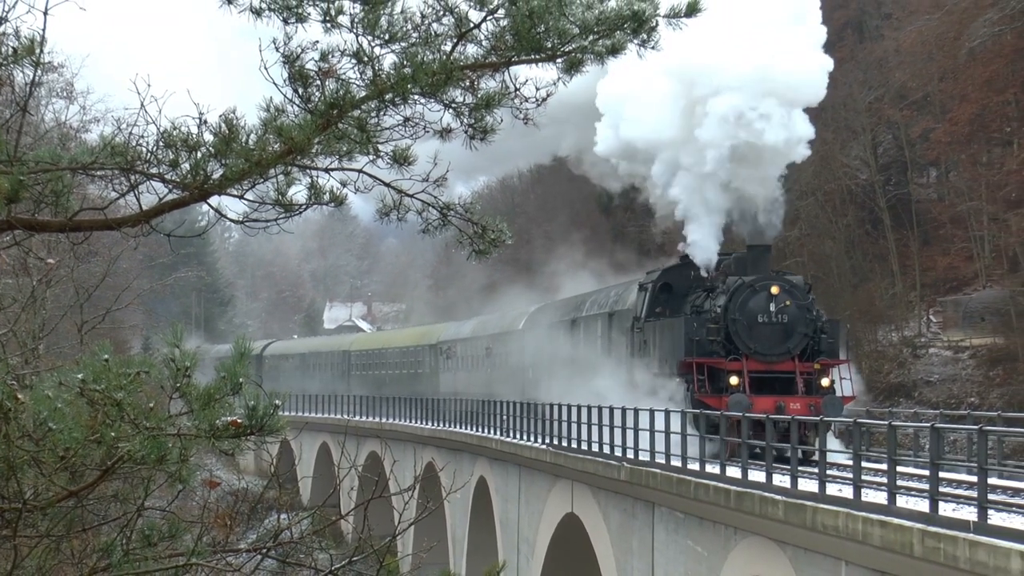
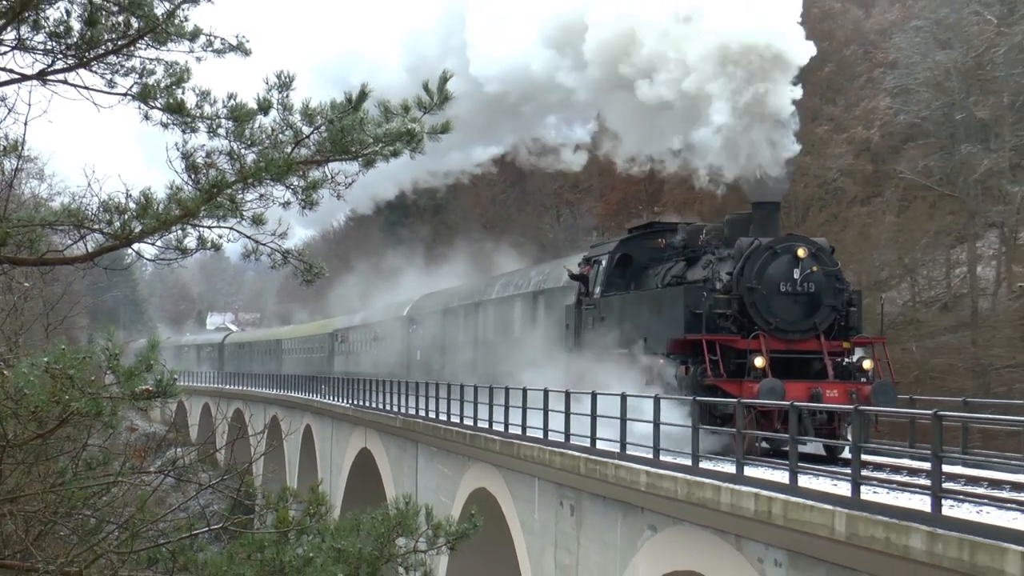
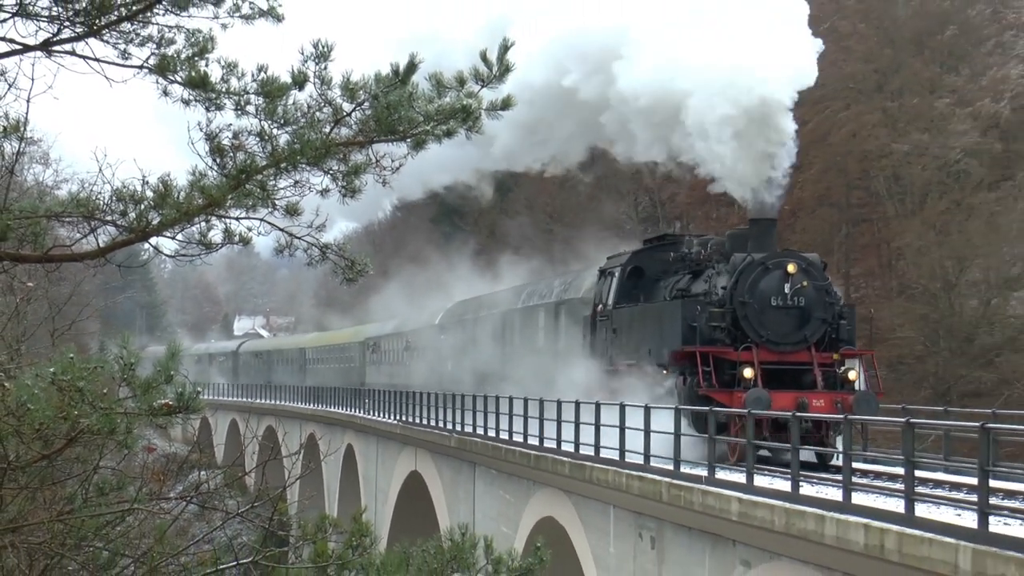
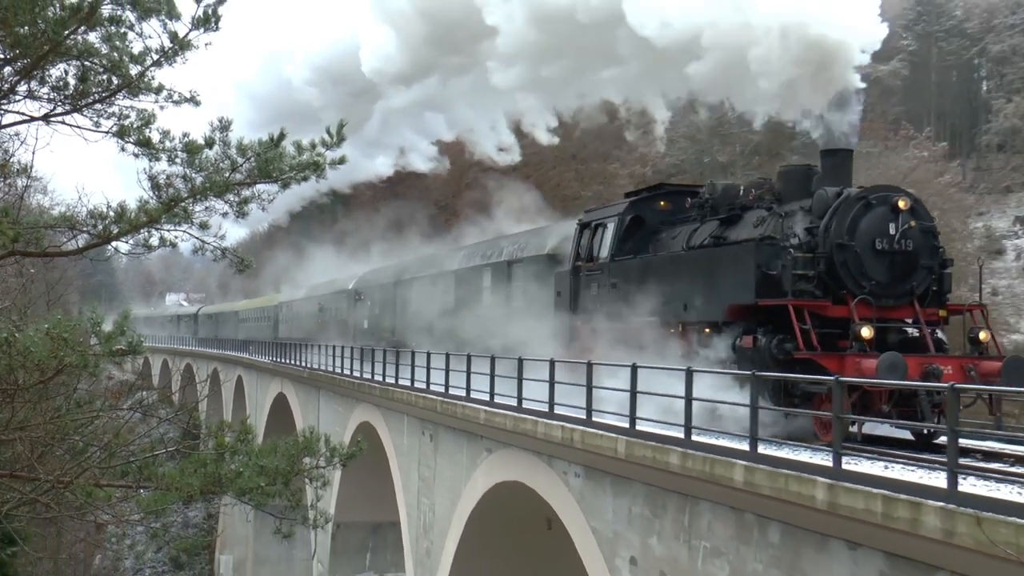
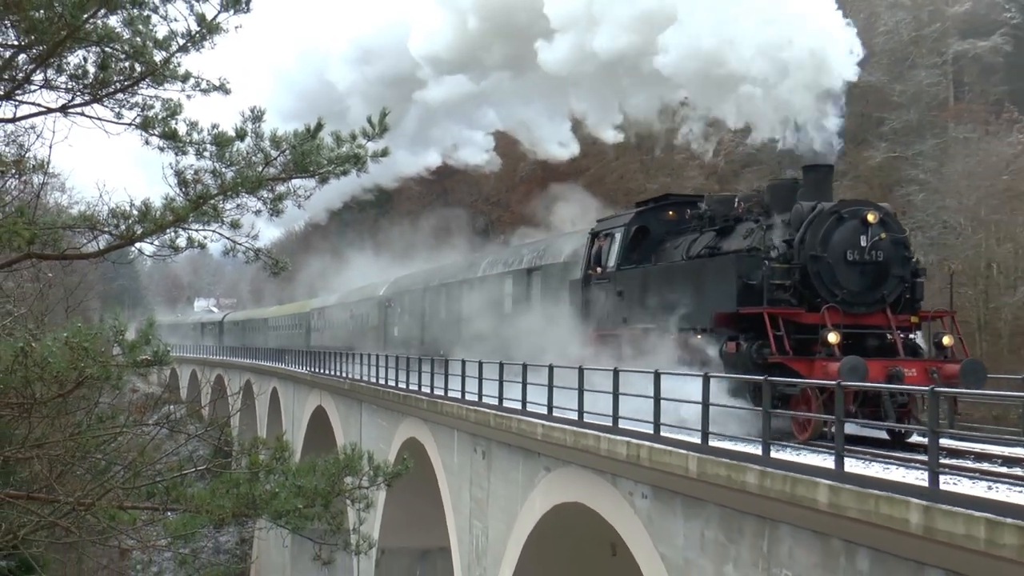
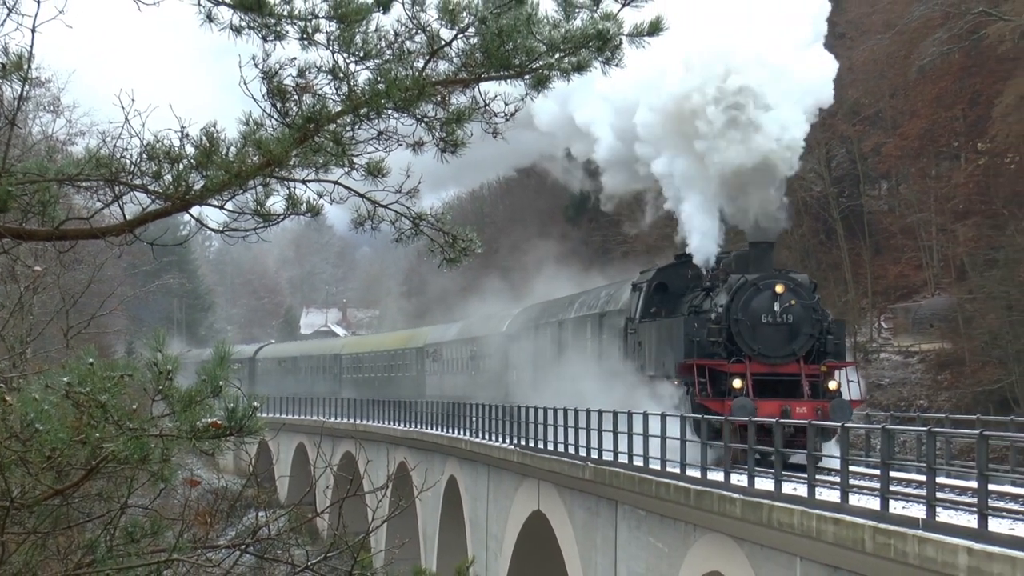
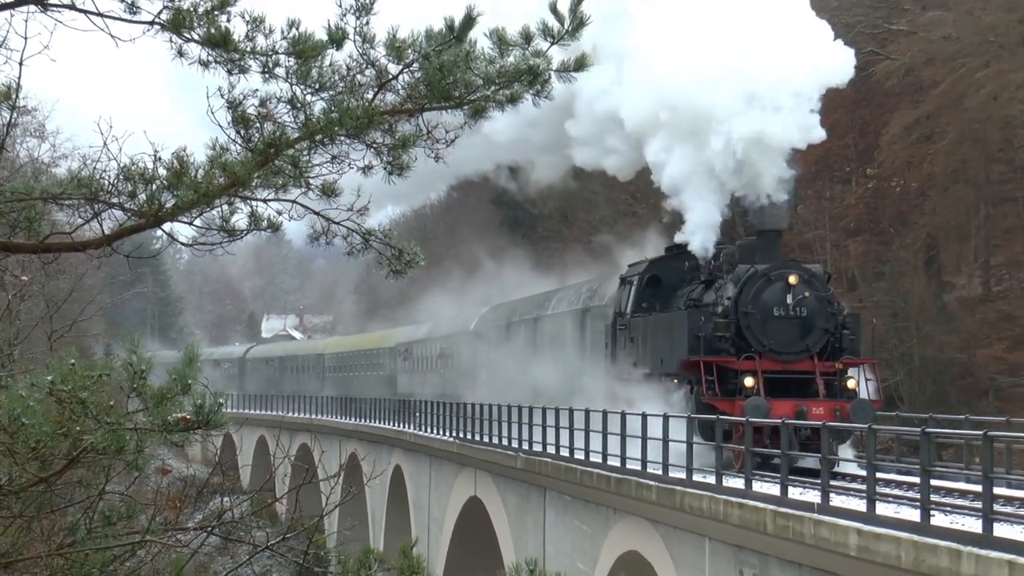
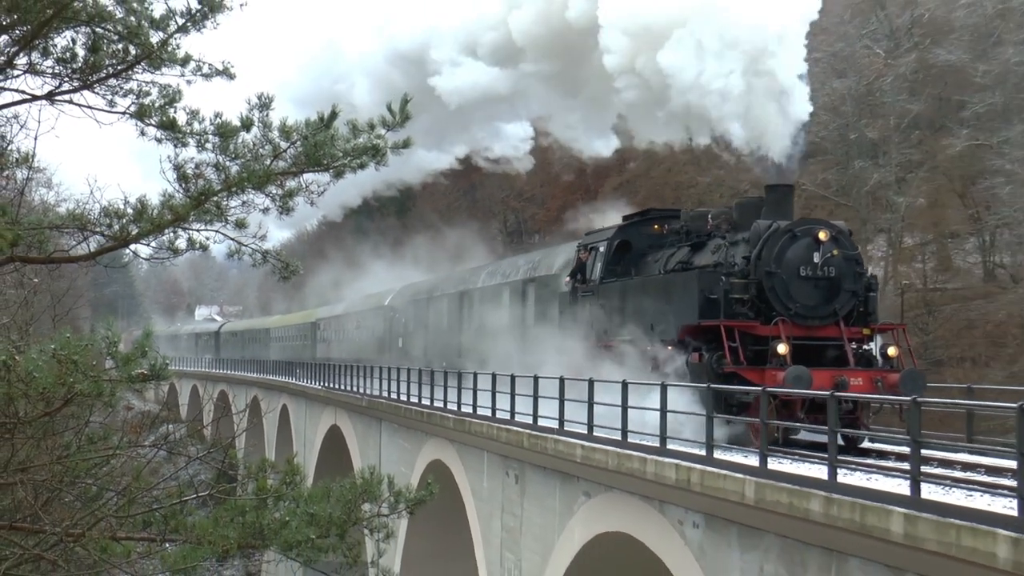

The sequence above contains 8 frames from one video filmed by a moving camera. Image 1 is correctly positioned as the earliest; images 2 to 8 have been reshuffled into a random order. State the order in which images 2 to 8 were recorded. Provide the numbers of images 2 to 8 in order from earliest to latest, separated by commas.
6, 7, 3, 2, 8, 5, 4
